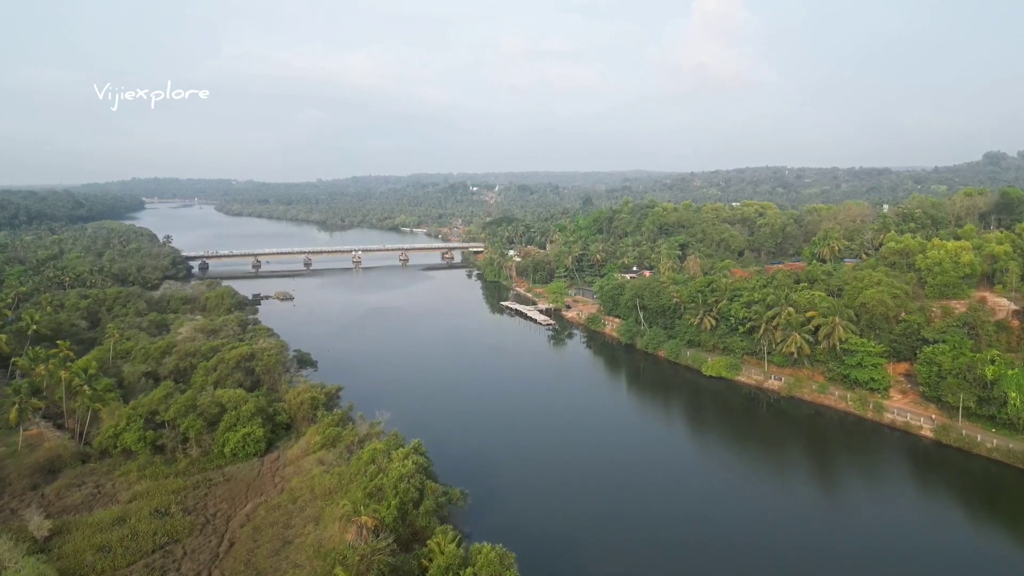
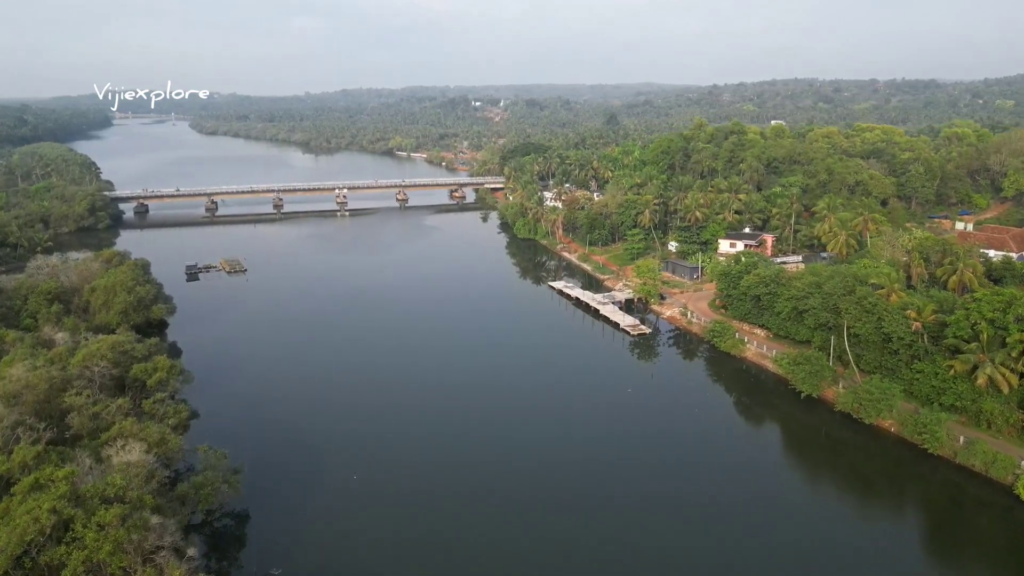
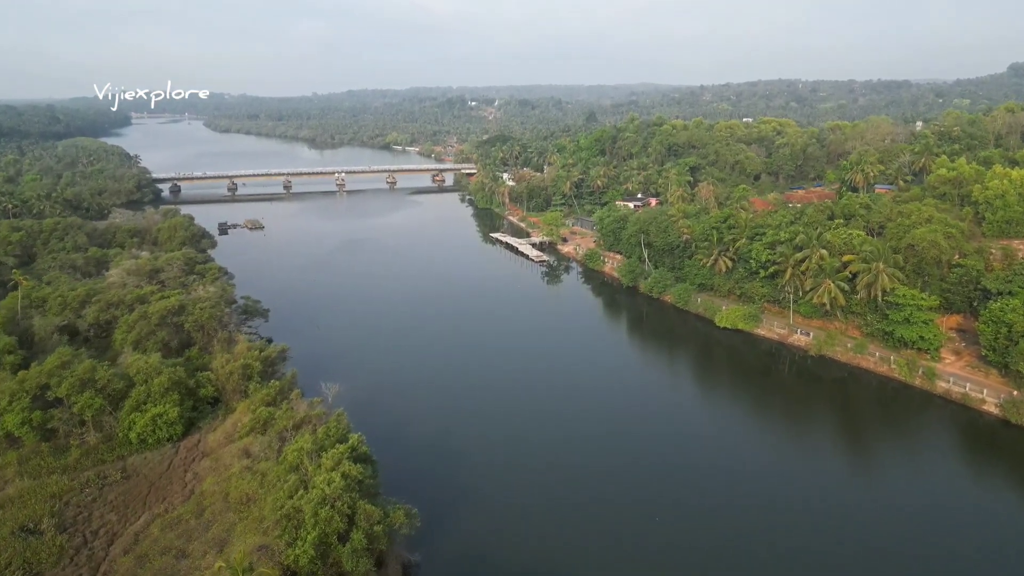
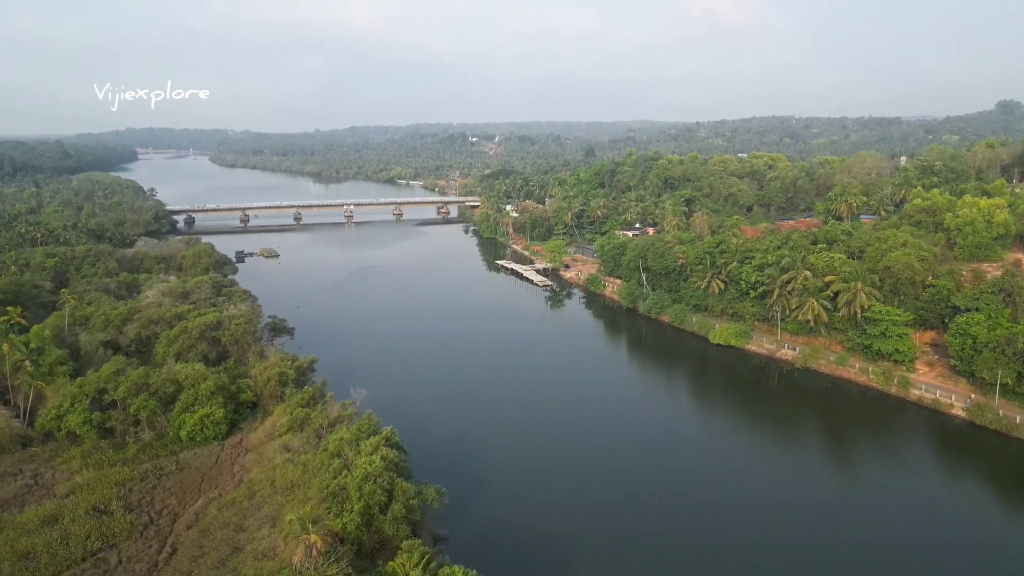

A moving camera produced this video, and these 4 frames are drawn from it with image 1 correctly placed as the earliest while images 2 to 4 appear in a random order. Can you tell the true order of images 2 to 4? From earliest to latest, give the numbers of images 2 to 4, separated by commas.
4, 3, 2
